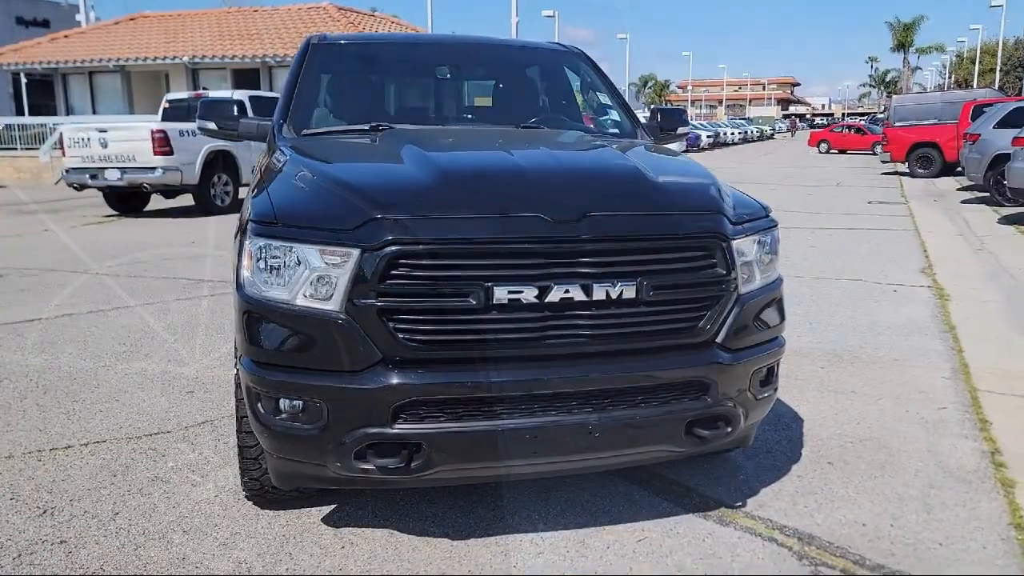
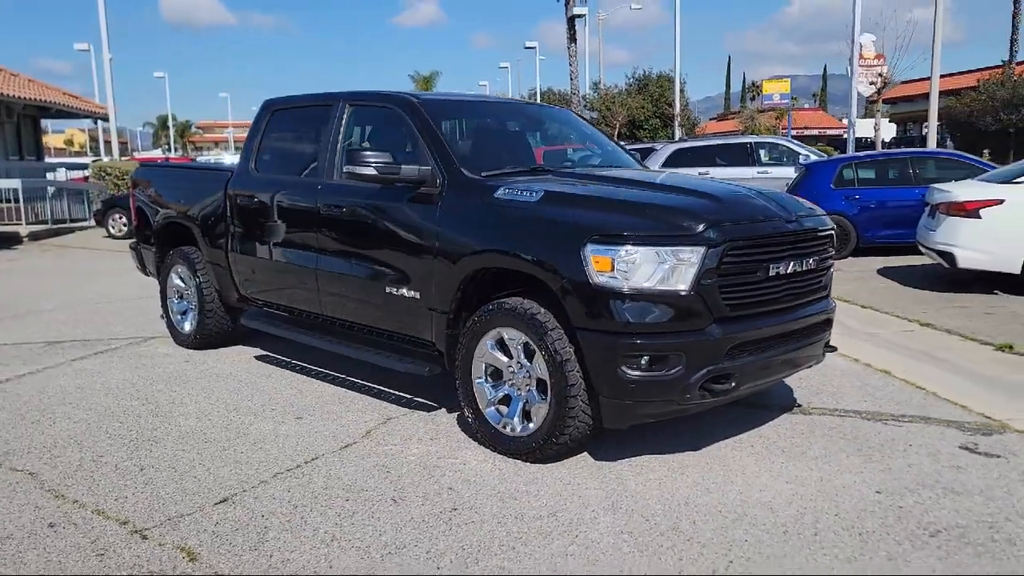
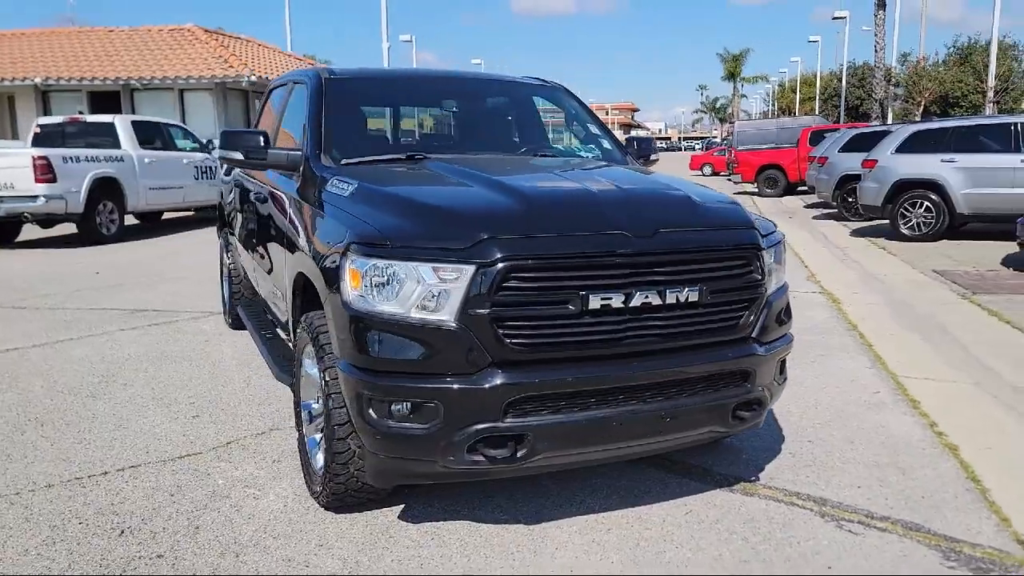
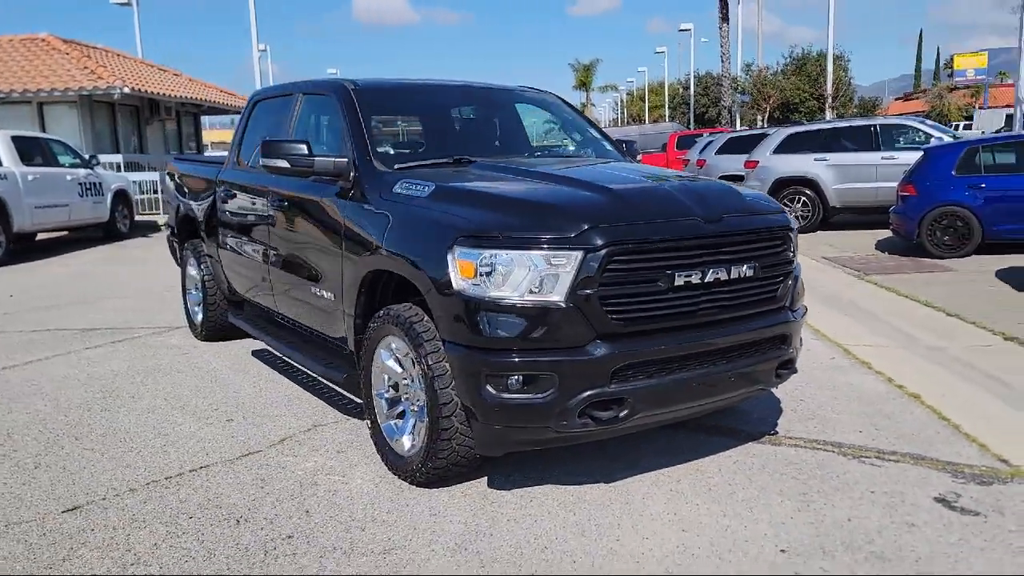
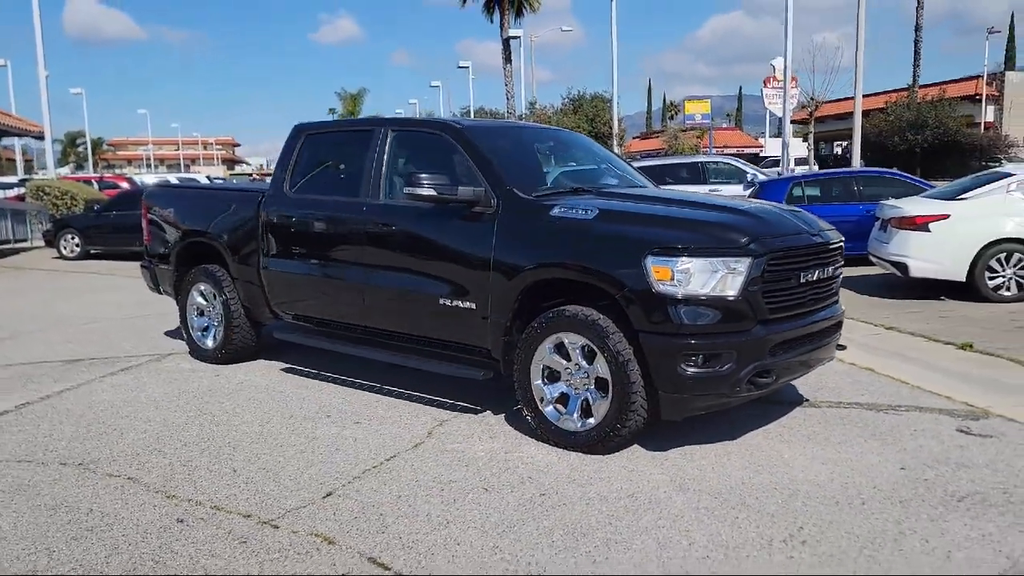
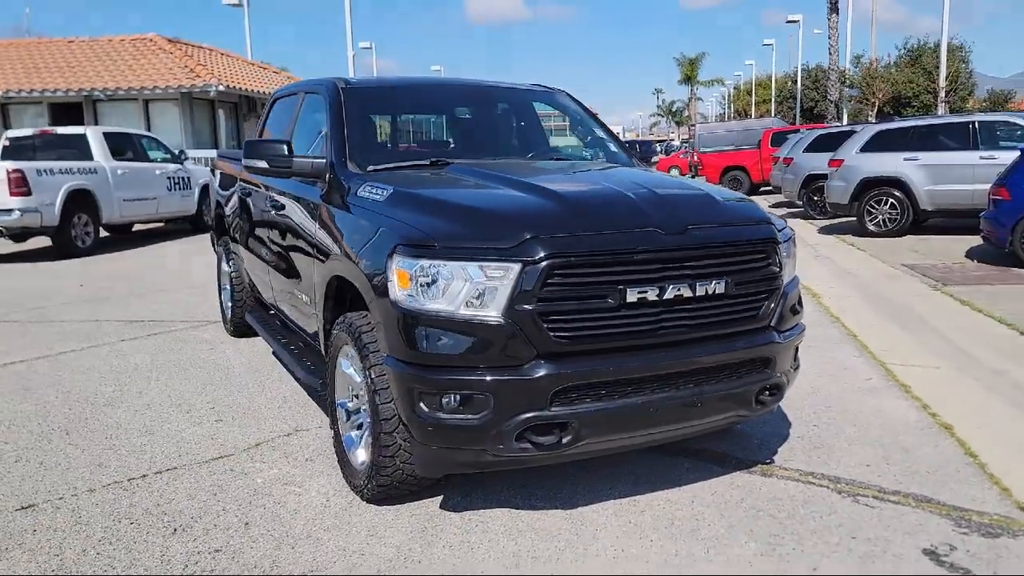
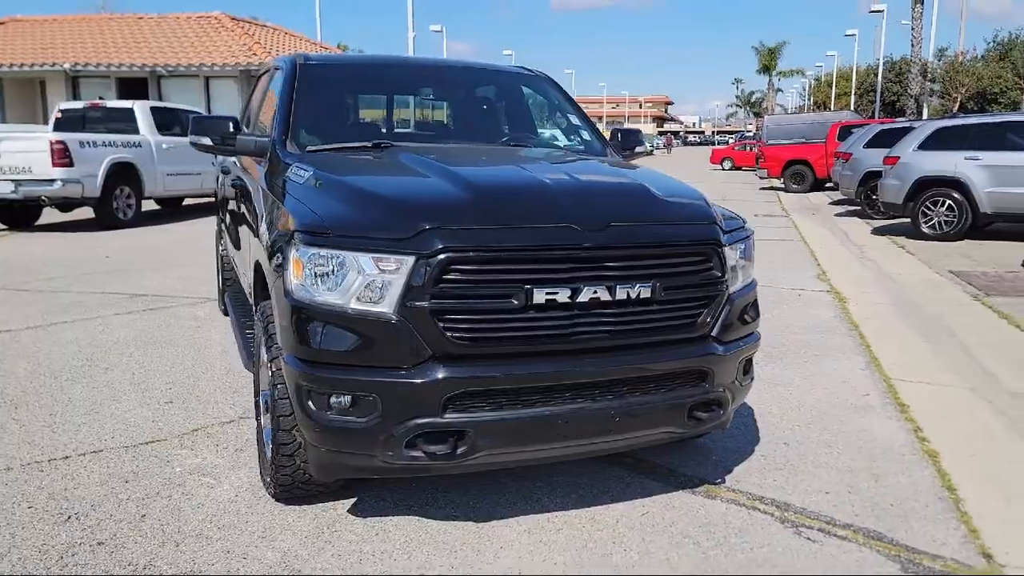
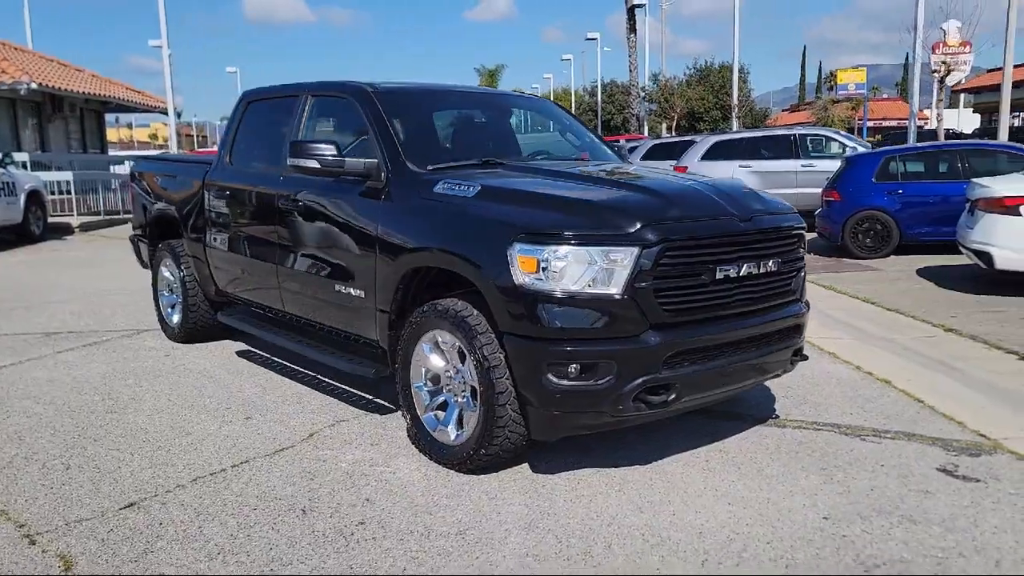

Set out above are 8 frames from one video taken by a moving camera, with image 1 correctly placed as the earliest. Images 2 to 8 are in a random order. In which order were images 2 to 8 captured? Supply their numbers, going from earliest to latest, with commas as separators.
7, 3, 6, 4, 8, 2, 5
